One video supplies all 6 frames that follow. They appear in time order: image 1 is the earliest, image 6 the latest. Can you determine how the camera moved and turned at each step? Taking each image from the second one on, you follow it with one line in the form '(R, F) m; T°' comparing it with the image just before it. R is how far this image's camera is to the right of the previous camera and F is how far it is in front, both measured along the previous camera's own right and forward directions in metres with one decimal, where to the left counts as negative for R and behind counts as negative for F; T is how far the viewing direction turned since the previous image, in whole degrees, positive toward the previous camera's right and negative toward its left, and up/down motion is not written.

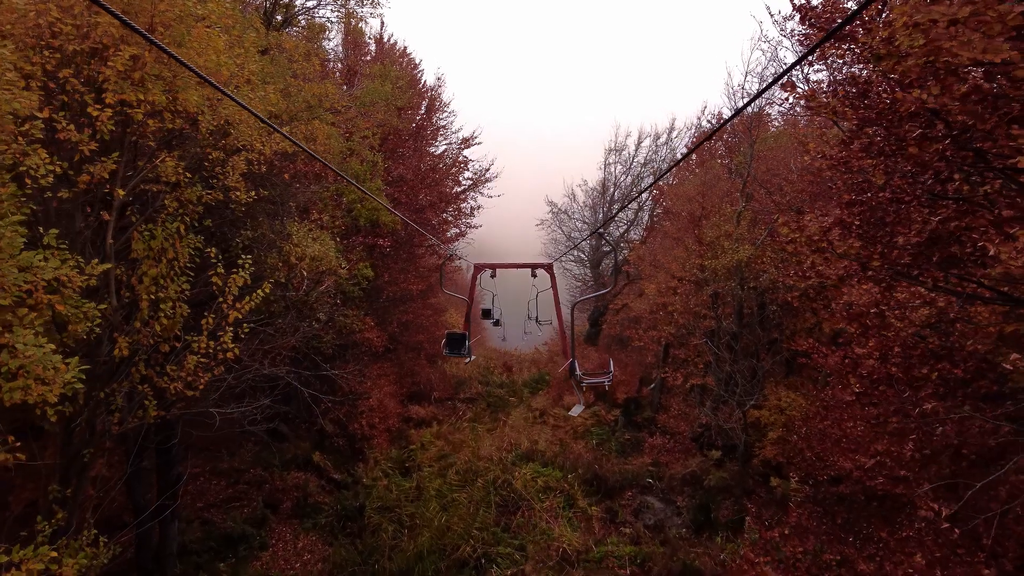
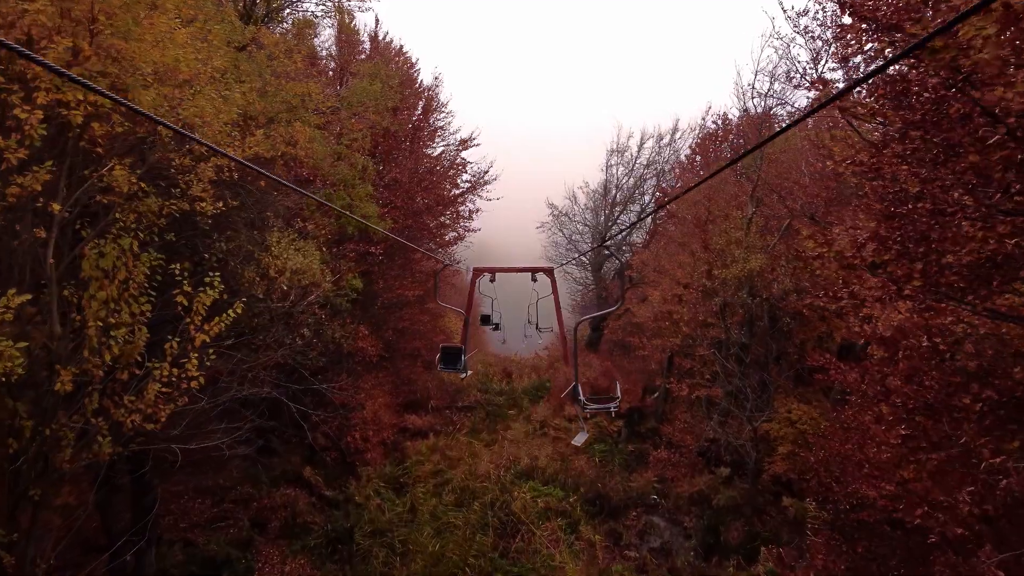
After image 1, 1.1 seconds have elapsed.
(0.0, +0.7) m; 0°
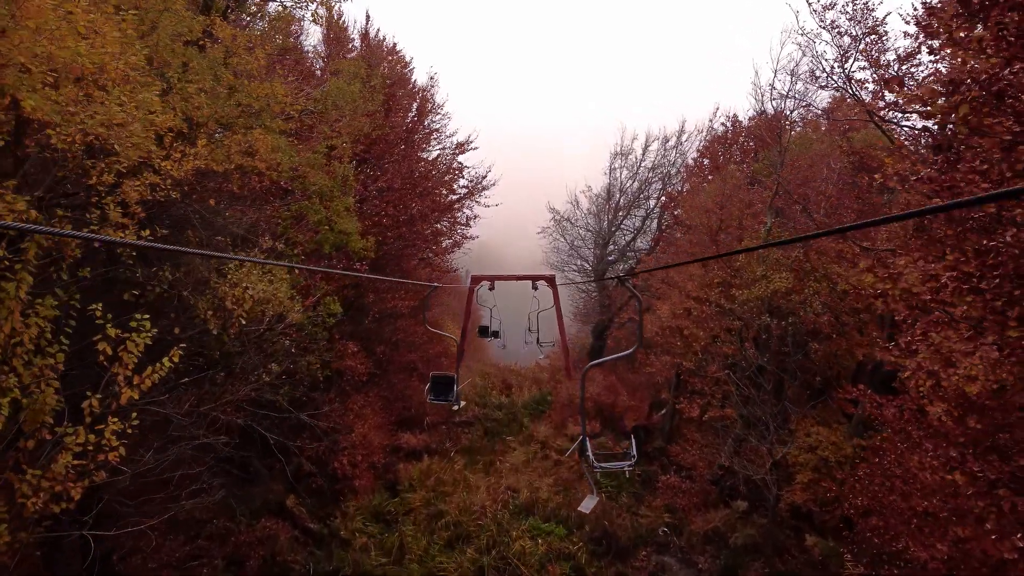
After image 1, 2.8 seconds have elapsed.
(0.0, +1.1) m; 0°
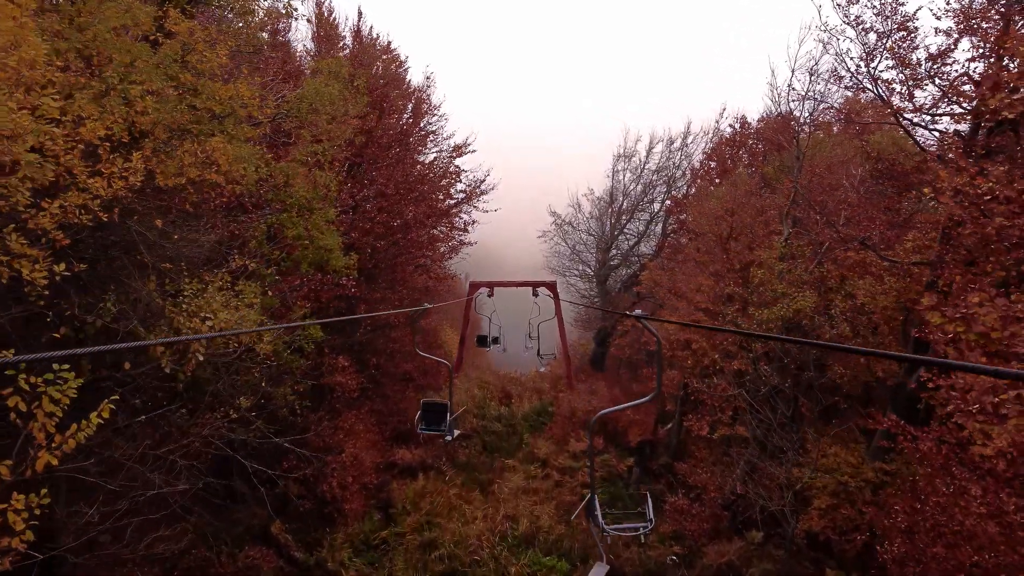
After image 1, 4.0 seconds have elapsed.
(0.0, +0.9) m; 0°
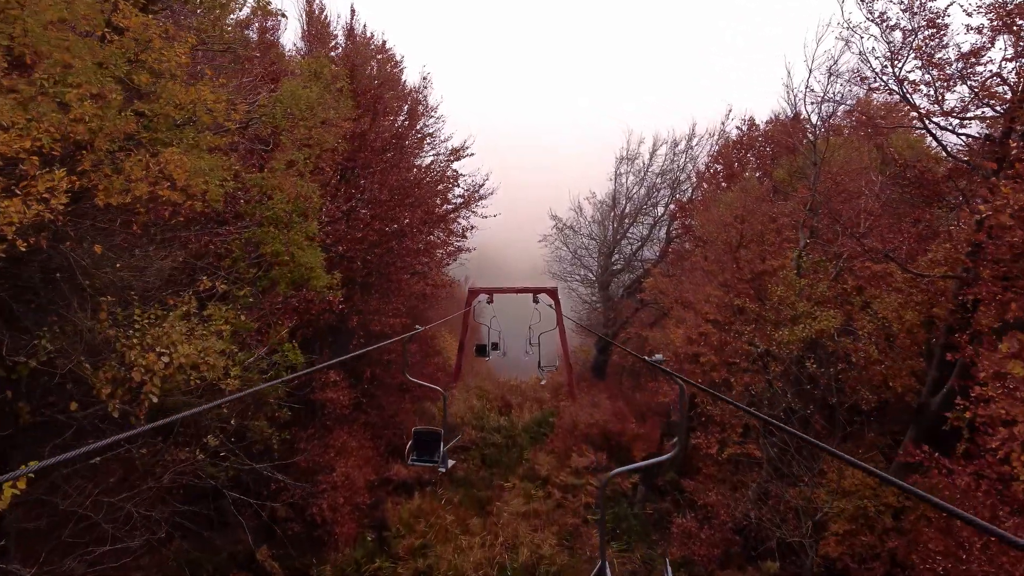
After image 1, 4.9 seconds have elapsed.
(0.0, +0.7) m; 0°
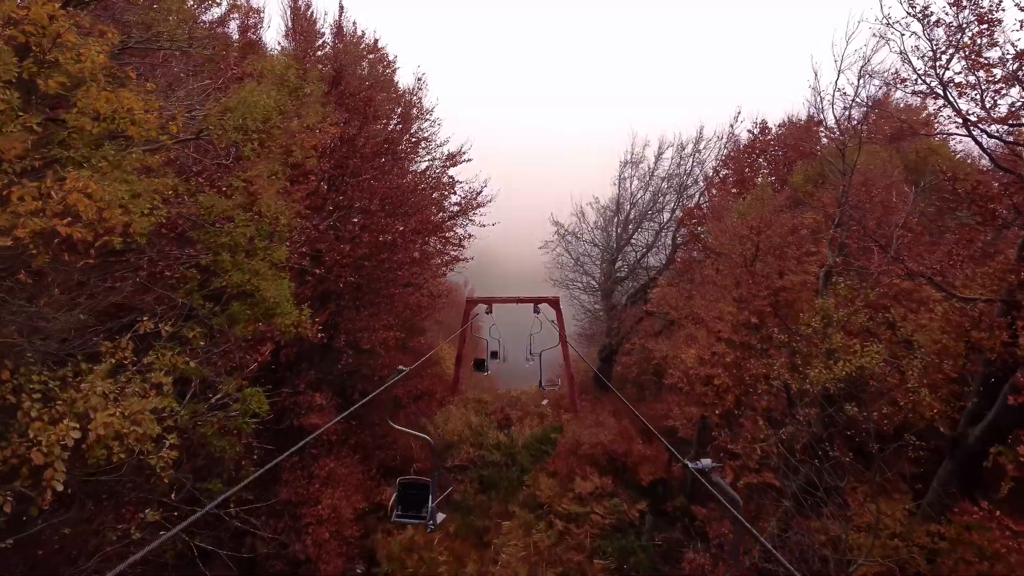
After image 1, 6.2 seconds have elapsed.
(0.0, +1.1) m; 0°
